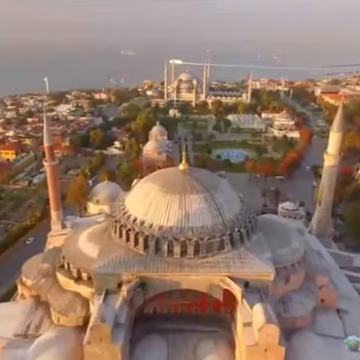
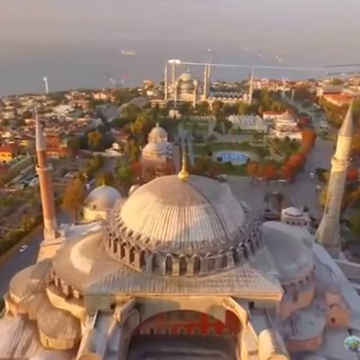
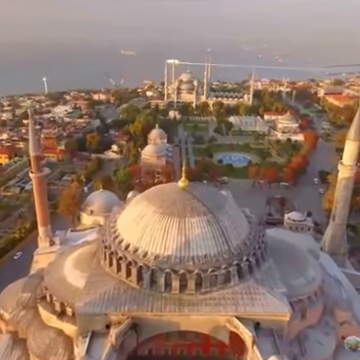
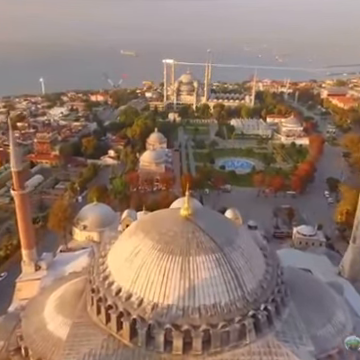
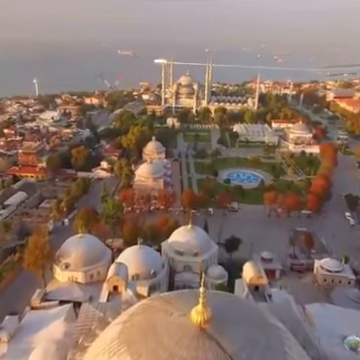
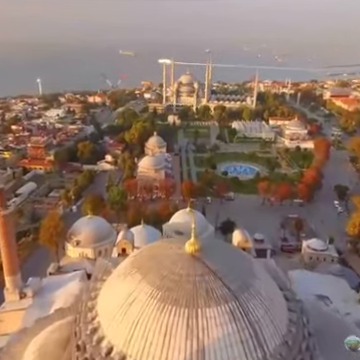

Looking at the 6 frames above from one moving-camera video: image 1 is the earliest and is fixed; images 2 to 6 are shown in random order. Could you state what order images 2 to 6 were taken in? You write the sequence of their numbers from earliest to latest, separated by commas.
2, 3, 4, 6, 5
